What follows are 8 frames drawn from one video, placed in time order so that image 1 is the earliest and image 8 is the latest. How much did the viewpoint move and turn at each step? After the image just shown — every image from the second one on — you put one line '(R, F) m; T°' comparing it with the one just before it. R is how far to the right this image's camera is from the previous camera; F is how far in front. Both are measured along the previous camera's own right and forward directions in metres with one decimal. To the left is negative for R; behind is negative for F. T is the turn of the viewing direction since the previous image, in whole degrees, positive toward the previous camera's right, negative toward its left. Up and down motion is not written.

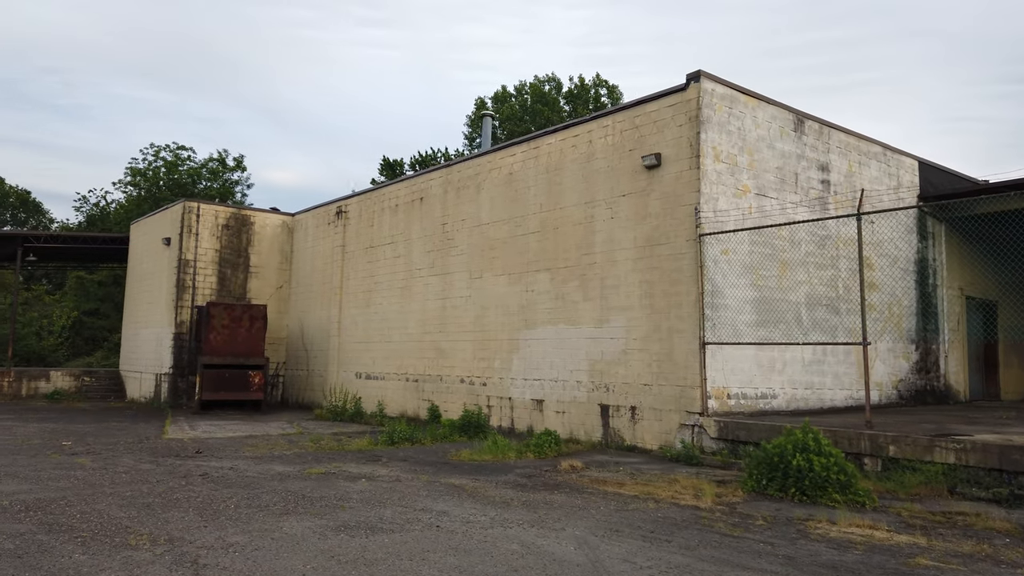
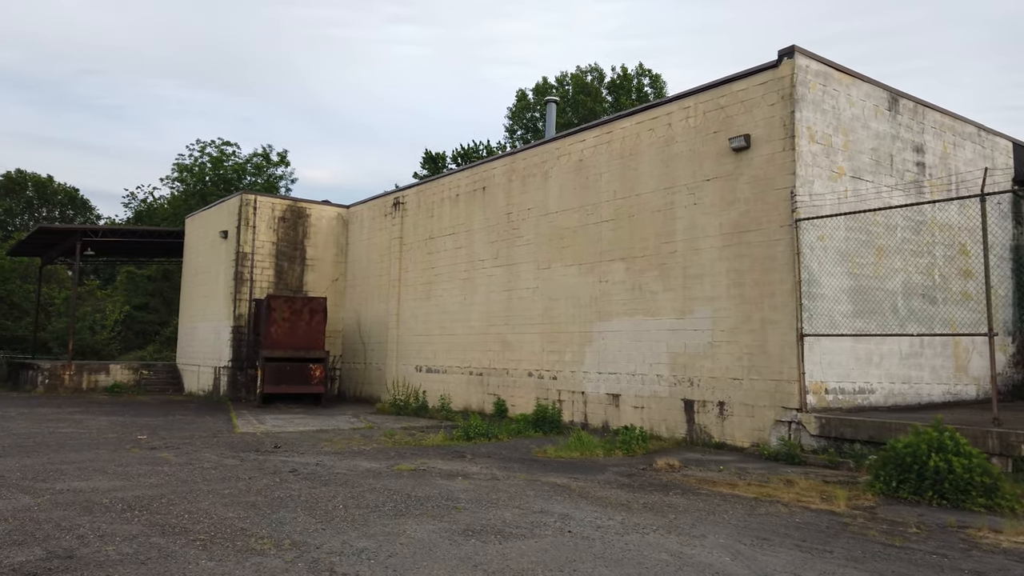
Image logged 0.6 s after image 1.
(-0.7, +0.4) m; -3°
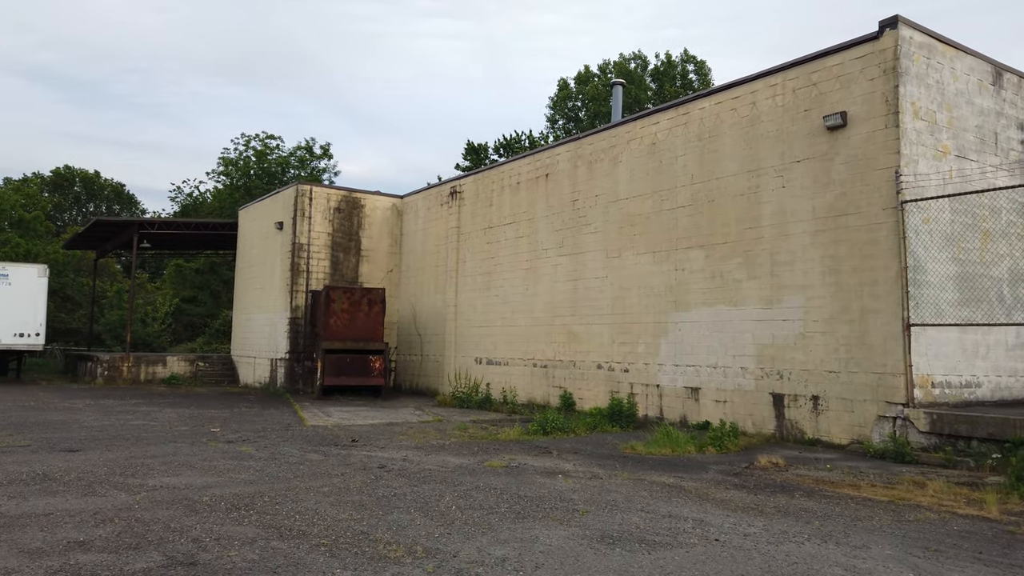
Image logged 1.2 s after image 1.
(-0.7, +0.4) m; -3°
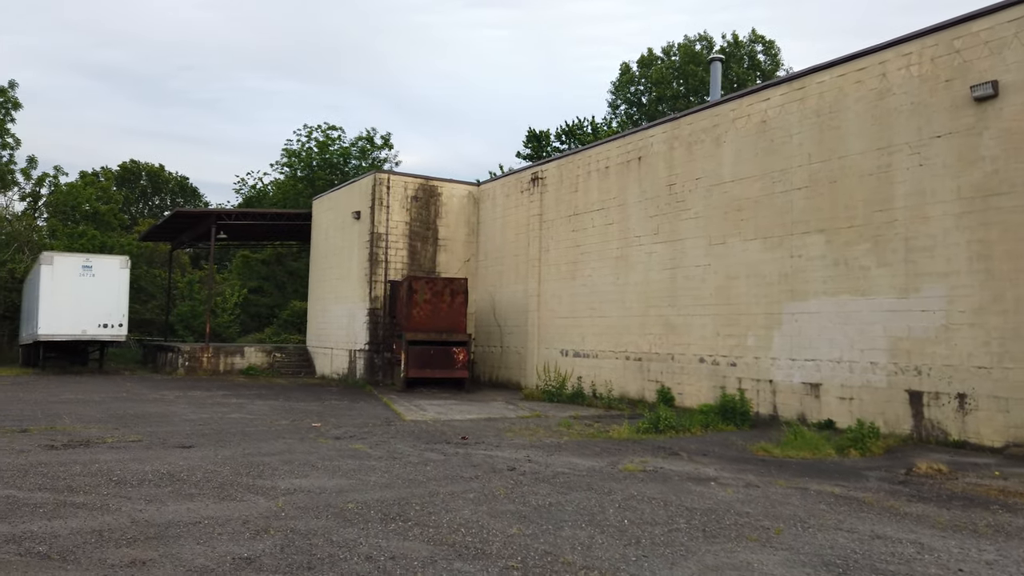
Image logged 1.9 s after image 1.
(-0.8, +0.5) m; -4°
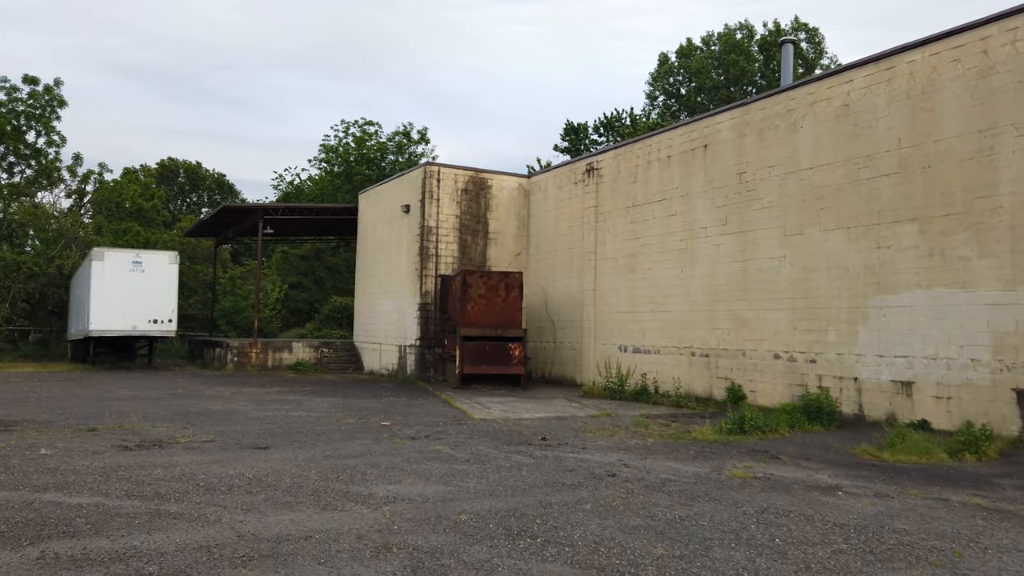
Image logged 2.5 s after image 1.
(-0.6, +0.4) m; -2°
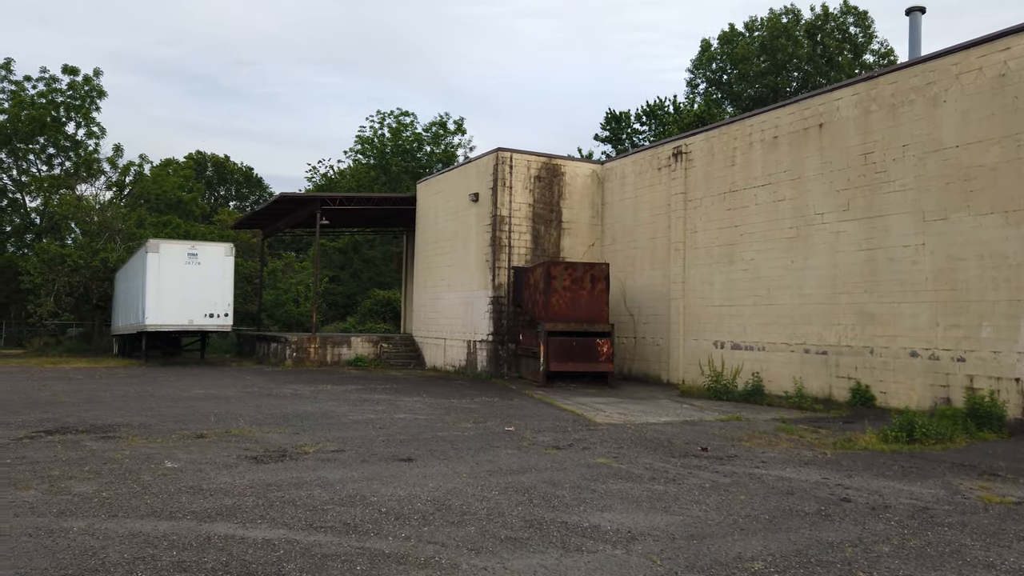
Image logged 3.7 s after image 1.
(-1.4, +0.9) m; -1°
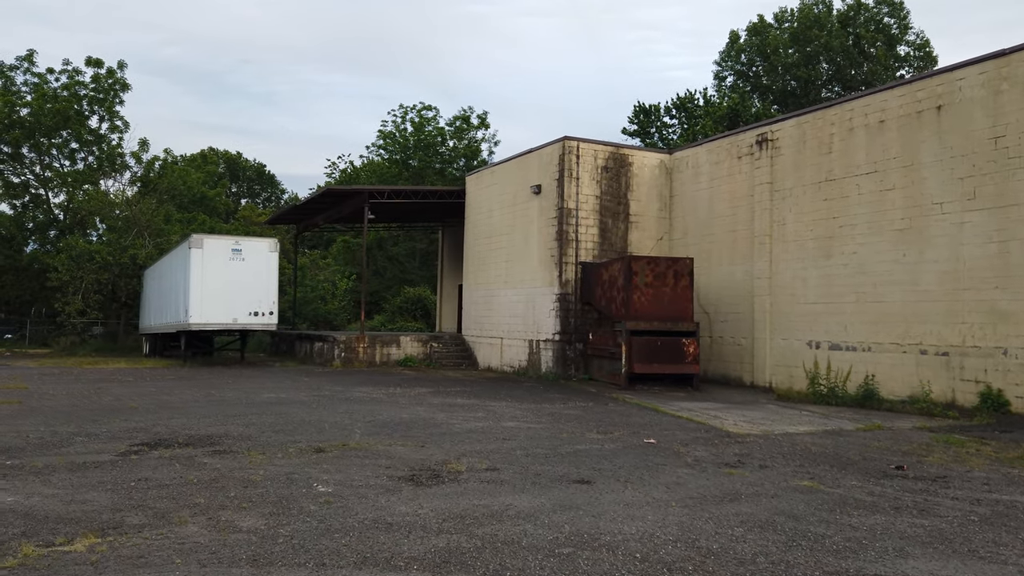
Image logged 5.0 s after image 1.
(-1.5, +0.9) m; 0°
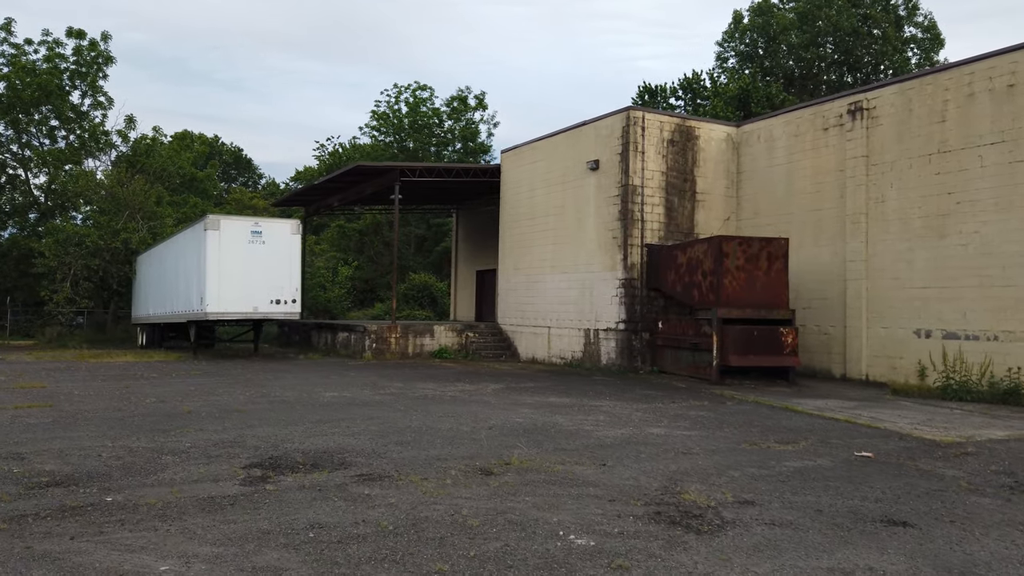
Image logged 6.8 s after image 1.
(-1.9, +1.5) m; +2°
